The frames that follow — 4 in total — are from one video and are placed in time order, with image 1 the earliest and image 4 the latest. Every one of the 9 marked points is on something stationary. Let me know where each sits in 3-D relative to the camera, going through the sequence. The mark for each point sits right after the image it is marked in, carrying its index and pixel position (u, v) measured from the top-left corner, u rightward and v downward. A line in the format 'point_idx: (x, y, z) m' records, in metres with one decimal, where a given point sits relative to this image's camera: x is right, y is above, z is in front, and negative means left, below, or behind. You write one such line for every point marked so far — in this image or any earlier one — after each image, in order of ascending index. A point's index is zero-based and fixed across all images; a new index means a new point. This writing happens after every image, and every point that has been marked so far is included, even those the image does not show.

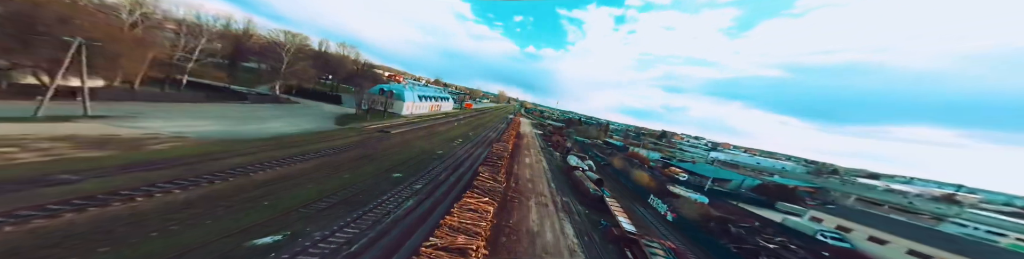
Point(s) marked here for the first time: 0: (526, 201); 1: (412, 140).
0: (+0.5, -3.1, +9.3) m
1: (-6.2, -0.6, +13.3) m
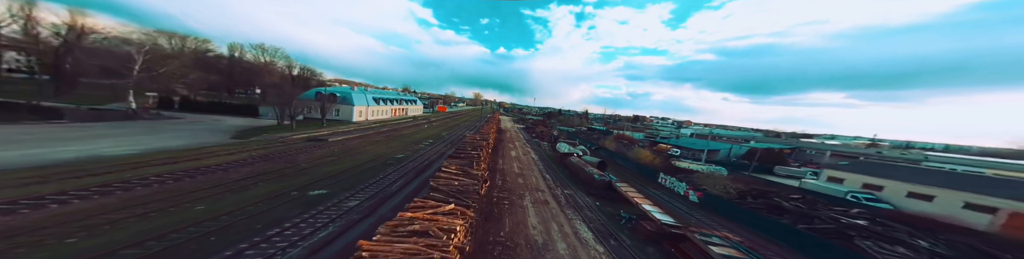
0: (+0.2, -2.3, +6.9) m
1: (-7.1, -0.8, +10.2) m
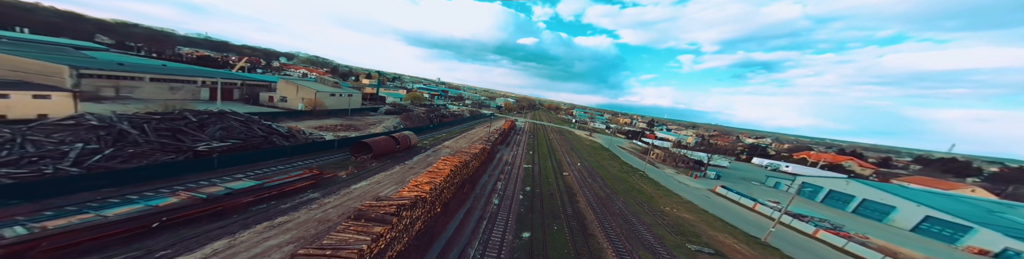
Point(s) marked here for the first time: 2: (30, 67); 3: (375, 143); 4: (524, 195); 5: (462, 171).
0: (-7.4, -5.4, +9.5) m
1: (-2.5, -7.1, +3.1) m
2: (-44.1, +5.6, +19.8) m
3: (-12.4, -1.2, +19.6) m
4: (+1.0, -5.3, +17.6) m
5: (-3.9, -3.3, +17.2) m
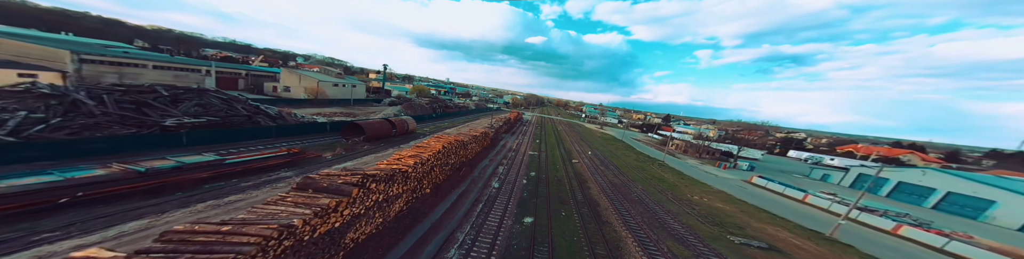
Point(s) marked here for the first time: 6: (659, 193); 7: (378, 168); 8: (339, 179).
0: (-7.6, -3.6, +7.8) m
1: (-3.0, -5.3, +1.3) m
2: (-43.8, +7.3, +19.9) m
3: (-12.1, +0.4, +18.2) m
4: (+1.1, -3.7, +15.6) m
5: (-3.8, -1.6, +15.4) m
6: (+9.9, -4.3, +14.6) m
7: (-5.5, -1.5, +8.9) m
8: (-5.7, -1.6, +7.3) m
